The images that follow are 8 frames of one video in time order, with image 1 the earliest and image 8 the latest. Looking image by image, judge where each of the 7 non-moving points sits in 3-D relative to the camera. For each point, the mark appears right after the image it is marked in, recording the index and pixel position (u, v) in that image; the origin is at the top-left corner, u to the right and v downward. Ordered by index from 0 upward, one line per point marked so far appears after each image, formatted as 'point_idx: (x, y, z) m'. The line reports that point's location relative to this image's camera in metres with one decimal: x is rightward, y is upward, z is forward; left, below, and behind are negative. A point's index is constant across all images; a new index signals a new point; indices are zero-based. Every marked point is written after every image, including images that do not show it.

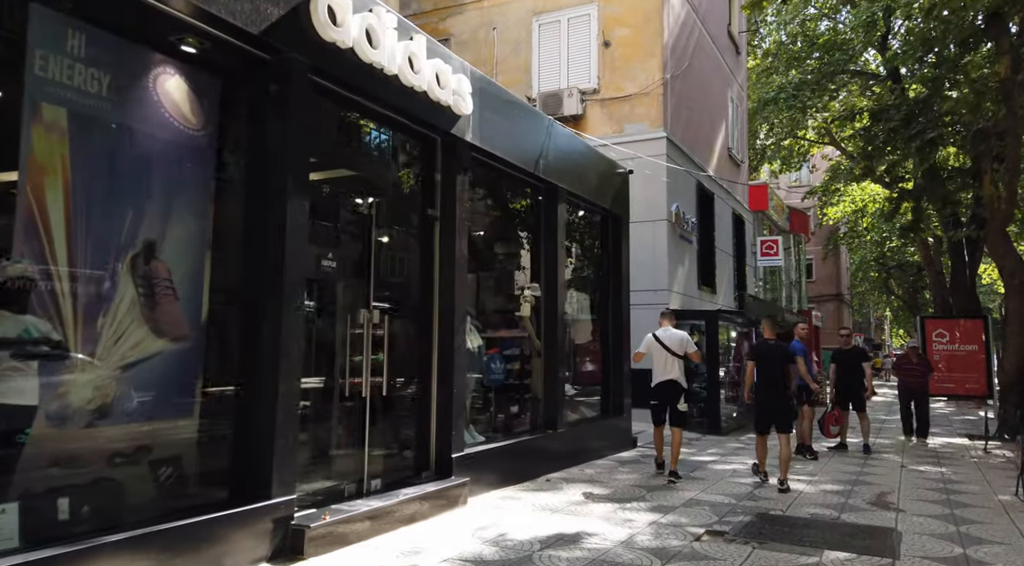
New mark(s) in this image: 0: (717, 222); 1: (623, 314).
0: (+4.5, +1.4, +17.0) m
1: (+1.6, -0.4, +10.6) m
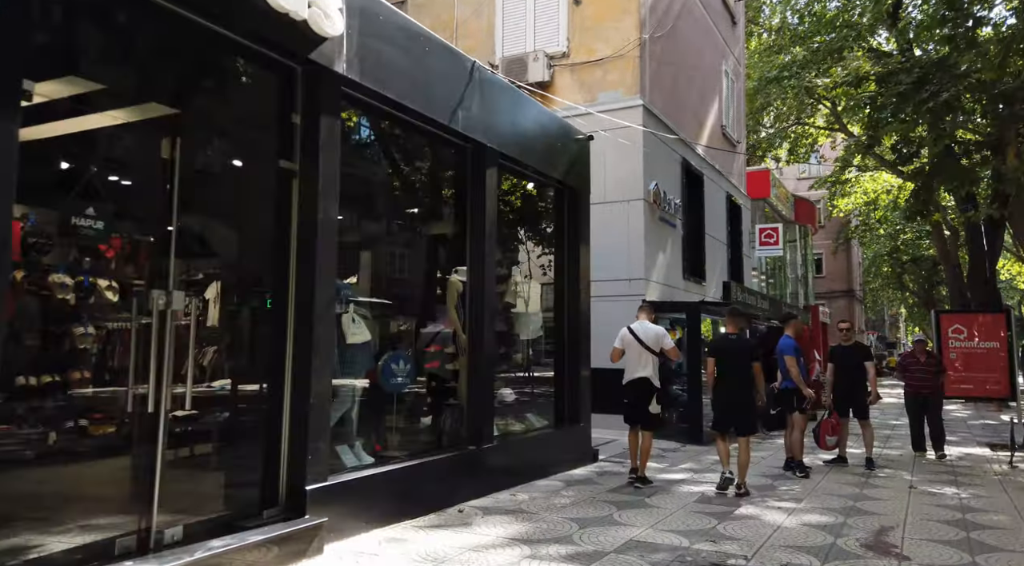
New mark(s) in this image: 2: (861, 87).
0: (+3.9, +1.6, +15.4) m
1: (+0.9, -0.2, +9.0) m
2: (+6.4, +3.6, +13.7) m
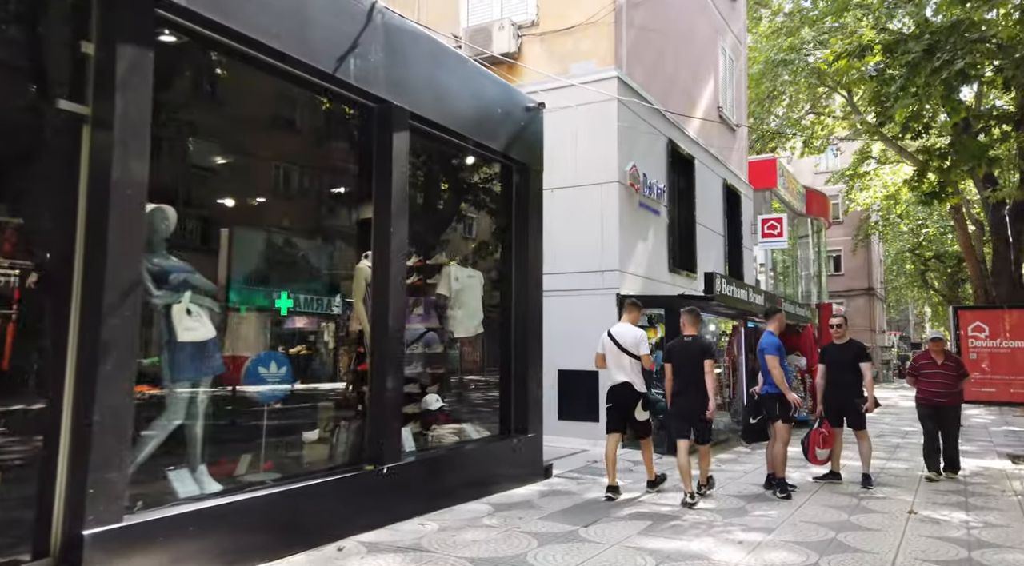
0: (+3.4, +1.7, +14.1) m
1: (+0.2, -0.1, +7.9) m
2: (+5.9, +3.7, +12.4) m
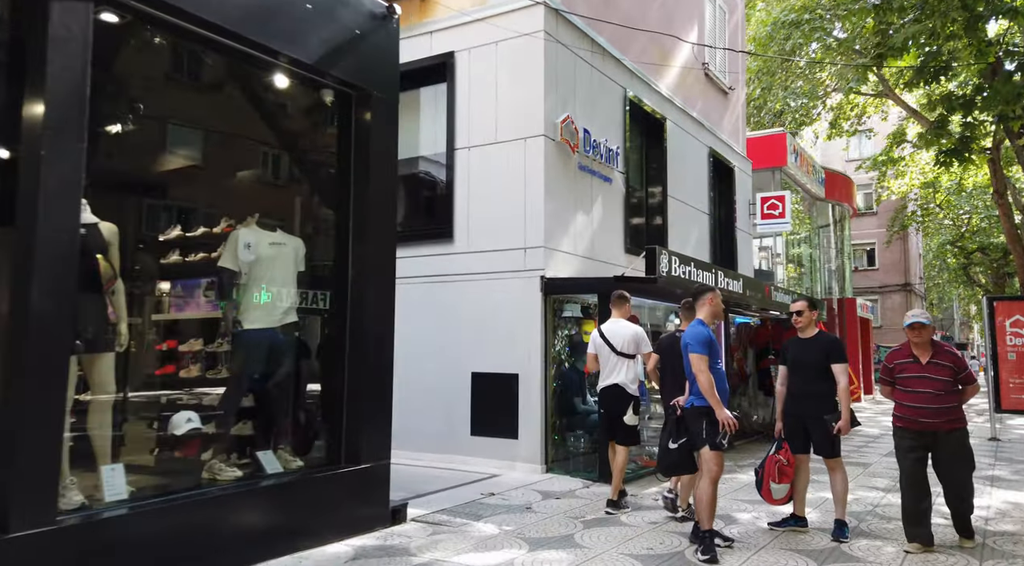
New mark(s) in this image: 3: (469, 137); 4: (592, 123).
0: (+2.5, +1.9, +11.9) m
1: (-1.0, +0.1, +5.8) m
2: (+4.8, +3.9, +10.0) m
3: (-0.5, +1.7, +8.8) m
4: (+1.0, +2.0, +9.4) m
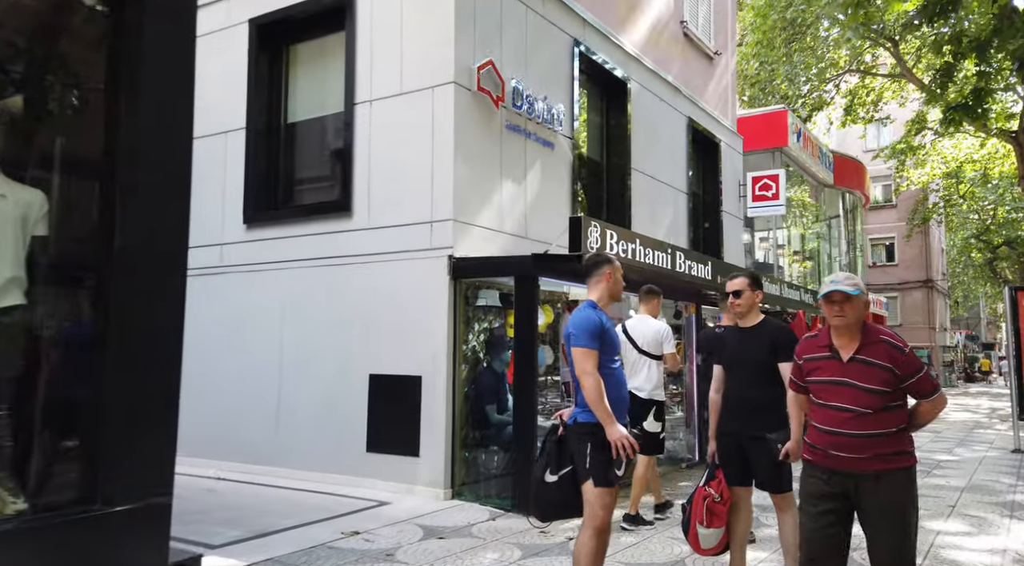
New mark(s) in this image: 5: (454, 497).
0: (+1.7, +2.1, +10.3) m
1: (-2.0, +0.3, +4.2) m
2: (+4.0, +4.1, +8.4) m
3: (-1.4, +1.9, +7.3) m
4: (+0.1, +2.2, +7.9) m
5: (-0.5, -1.9, +6.5) m
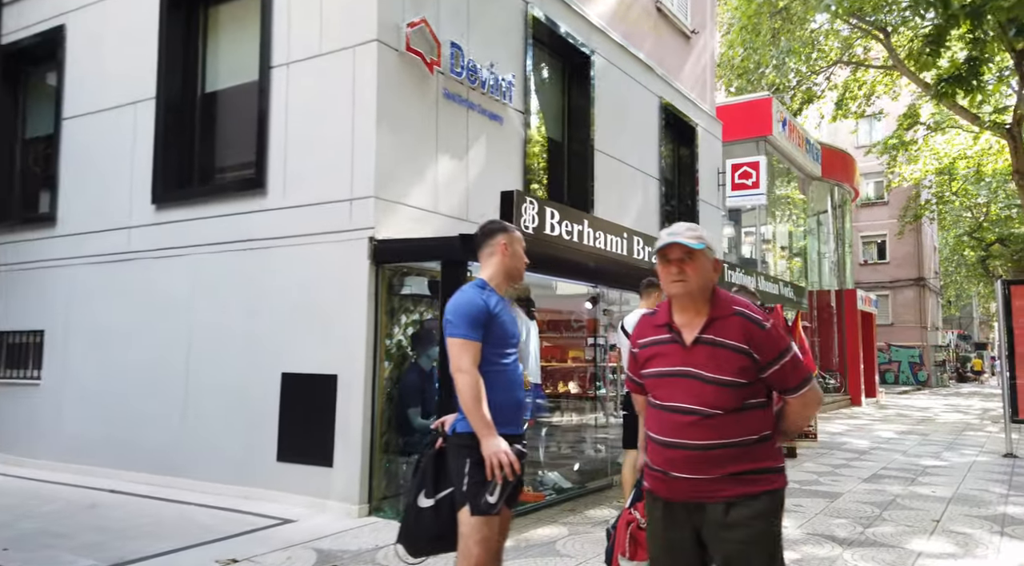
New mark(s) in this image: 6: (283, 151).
0: (+1.1, +2.2, +9.5) m
1: (-2.5, +0.4, +3.4) m
2: (+3.4, +4.2, +7.6) m
3: (-1.9, +2.0, +6.5) m
4: (-0.4, +2.3, +7.1) m
5: (-1.1, -1.7, +5.7) m
6: (-1.9, +1.1, +6.4) m
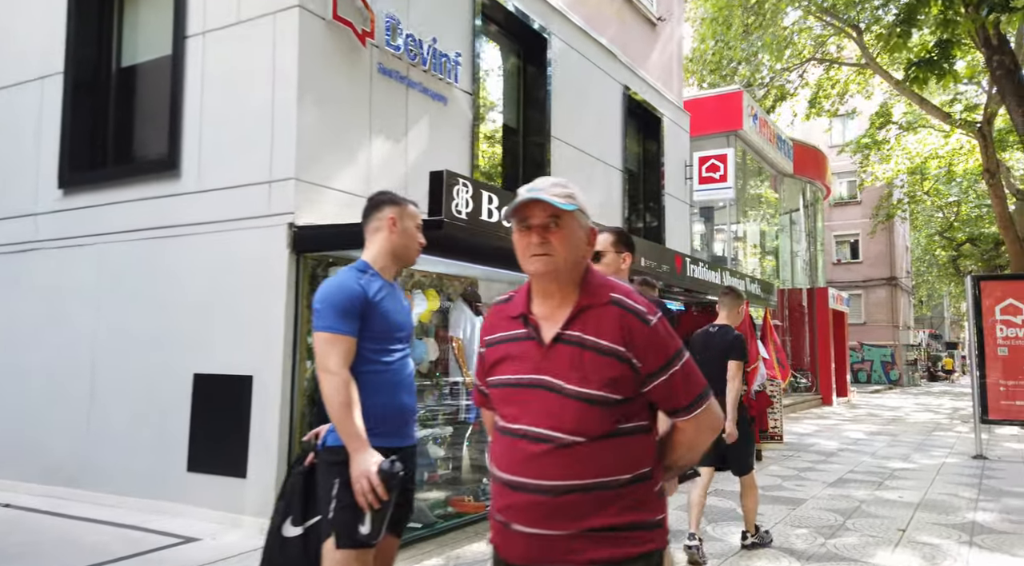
0: (+0.6, +2.3, +9.0) m
1: (-2.9, +0.4, +2.9) m
2: (+2.9, +4.3, +7.2) m
3: (-2.4, +2.1, +5.9) m
4: (-0.9, +2.4, +6.6) m
5: (-1.5, -1.7, +5.2) m
6: (-2.4, +1.2, +5.8) m
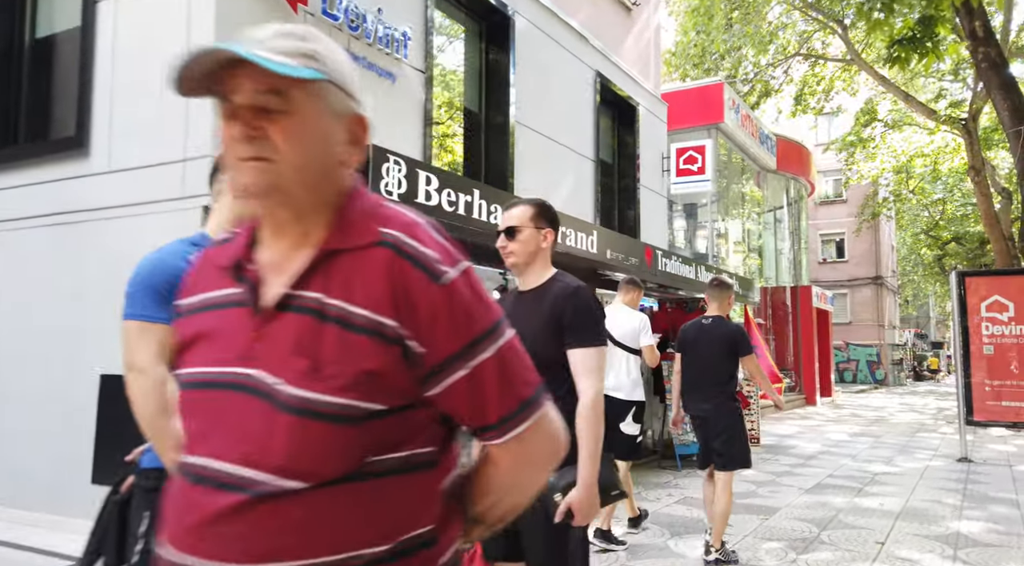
0: (+0.1, +2.4, +8.5) m
1: (-3.2, +0.5, +2.3) m
2: (+2.5, +4.4, +6.7) m
3: (-2.8, +2.1, +5.3) m
4: (-1.3, +2.4, +6.0) m
5: (-1.9, -1.6, +4.6) m
6: (-2.8, +1.3, +5.3) m
